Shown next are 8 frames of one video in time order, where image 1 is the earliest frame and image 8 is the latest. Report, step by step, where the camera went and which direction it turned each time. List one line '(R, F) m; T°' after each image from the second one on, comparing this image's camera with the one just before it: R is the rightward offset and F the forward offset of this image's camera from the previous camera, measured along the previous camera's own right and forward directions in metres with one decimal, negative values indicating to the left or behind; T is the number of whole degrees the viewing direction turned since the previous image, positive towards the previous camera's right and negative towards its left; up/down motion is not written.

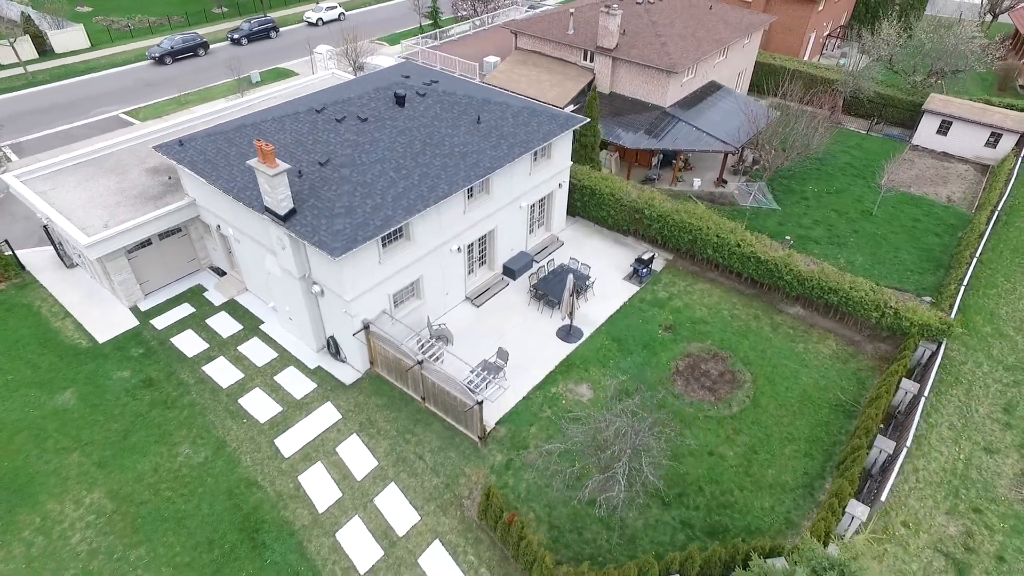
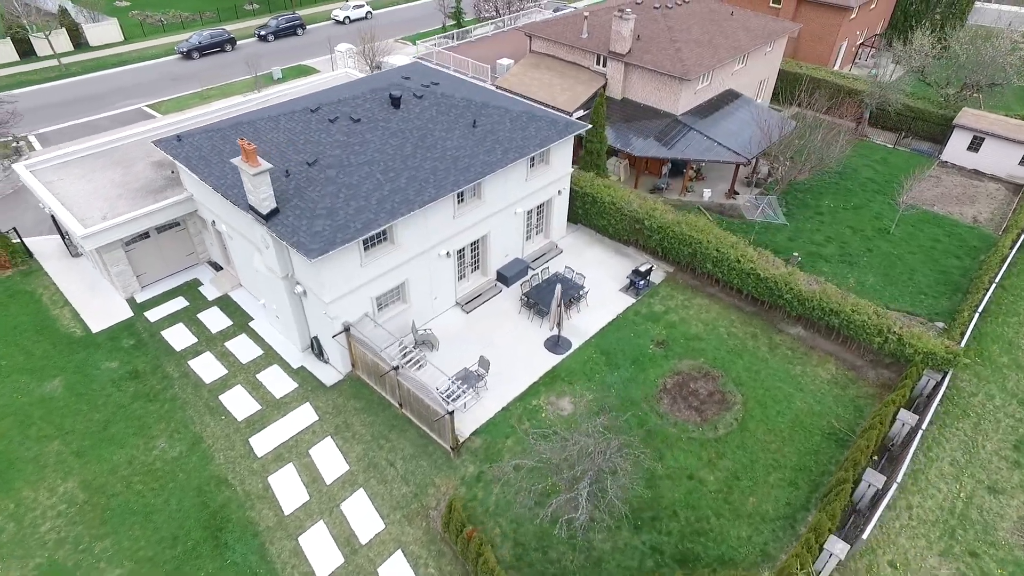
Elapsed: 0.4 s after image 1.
(+1.4, +0.4) m; -3°
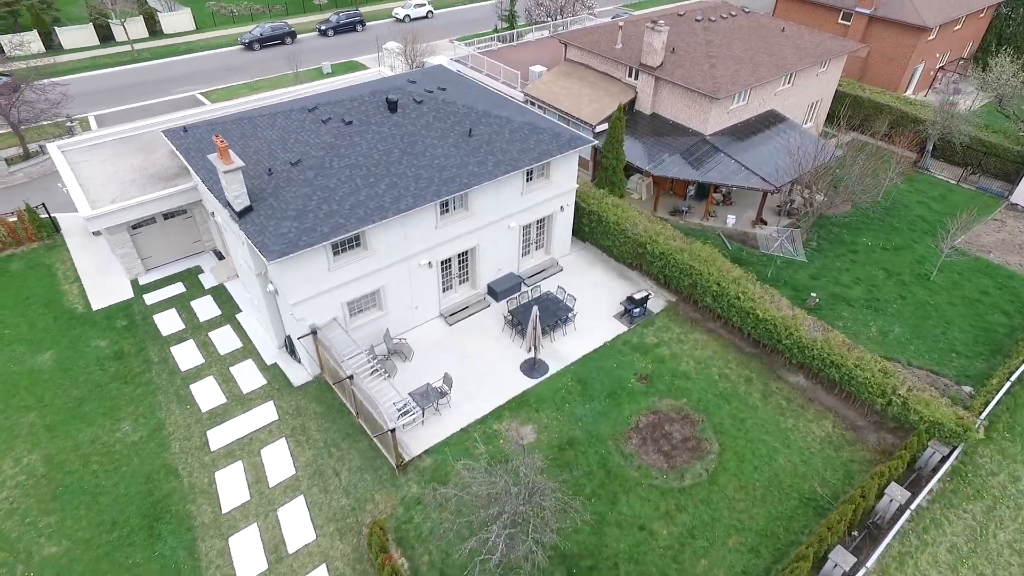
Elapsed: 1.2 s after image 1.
(+2.7, +0.8) m; -6°
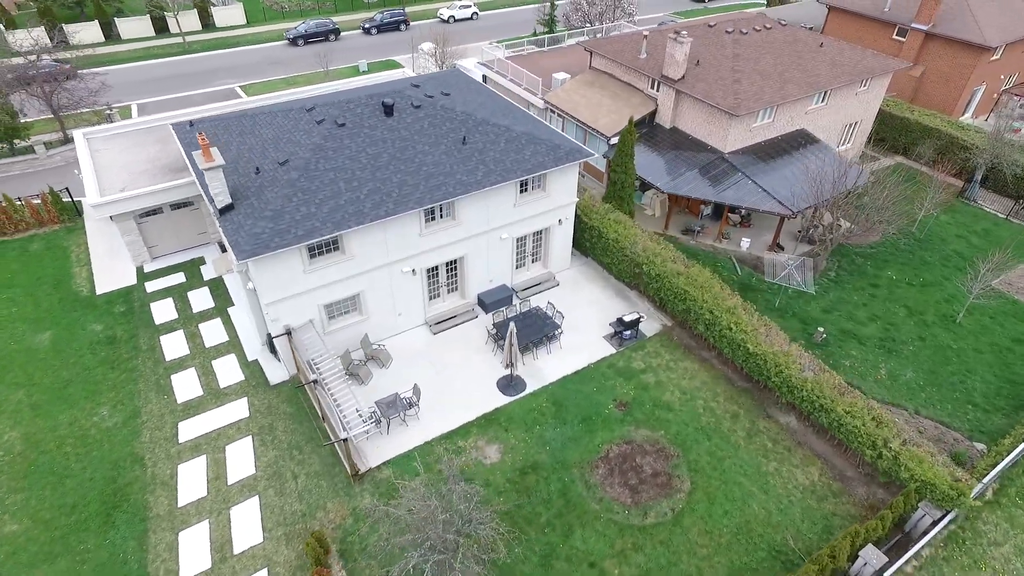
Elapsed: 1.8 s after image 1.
(+2.1, +0.6) m; -5°
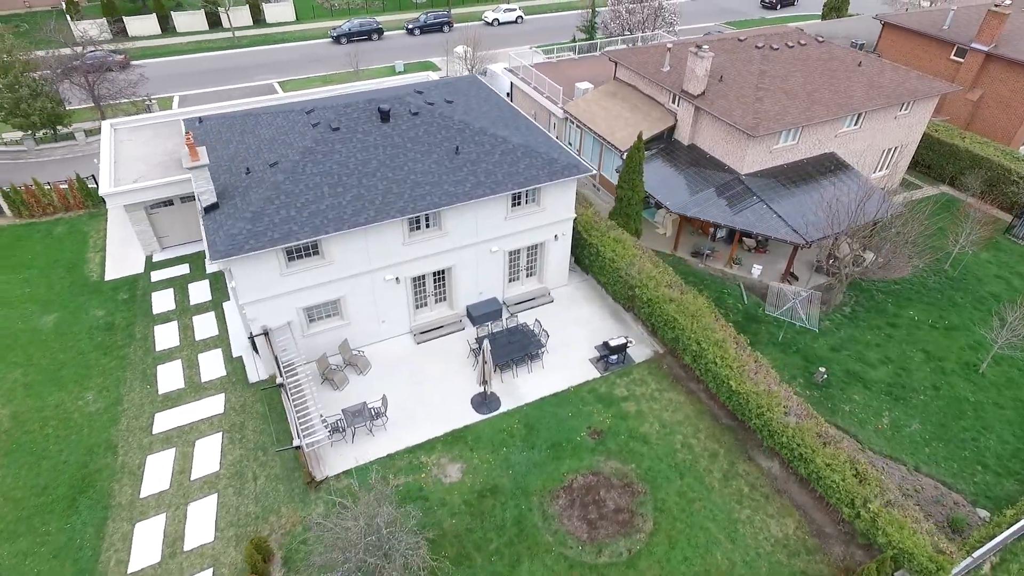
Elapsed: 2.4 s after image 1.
(+2.1, +0.5) m; -5°
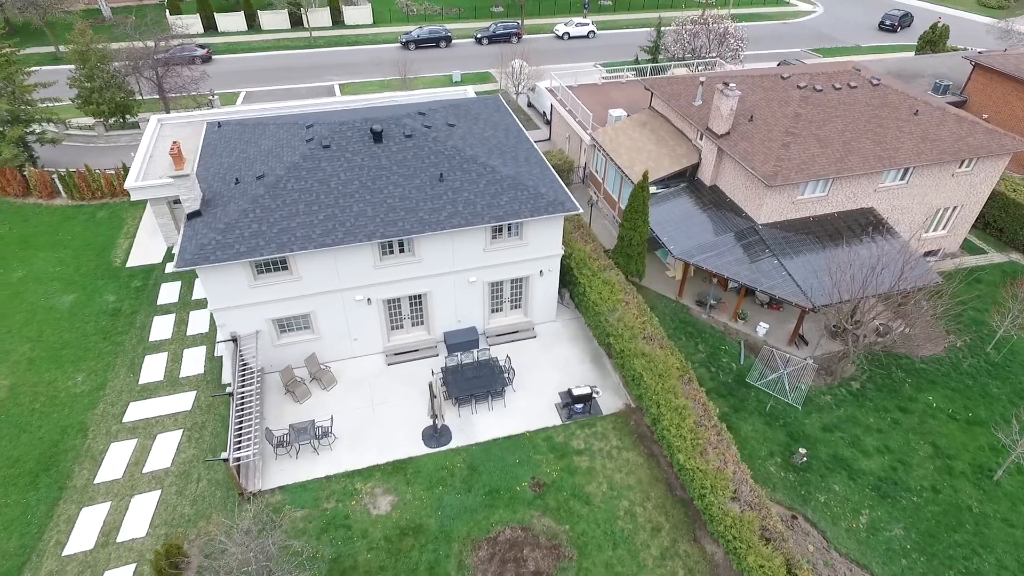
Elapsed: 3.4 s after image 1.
(+3.3, +0.7) m; -8°
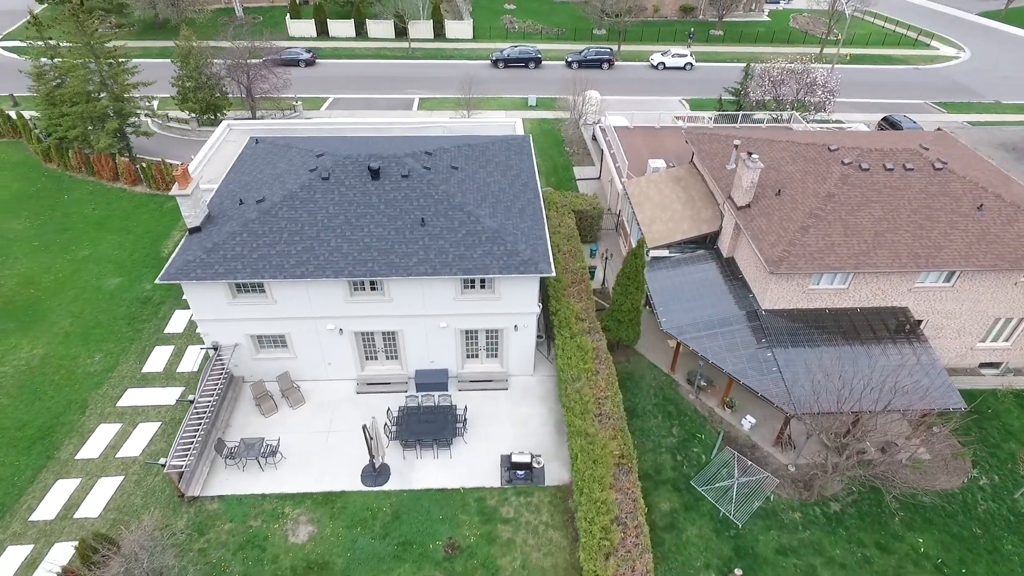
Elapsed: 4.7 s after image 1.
(+4.2, +0.6) m; -10°
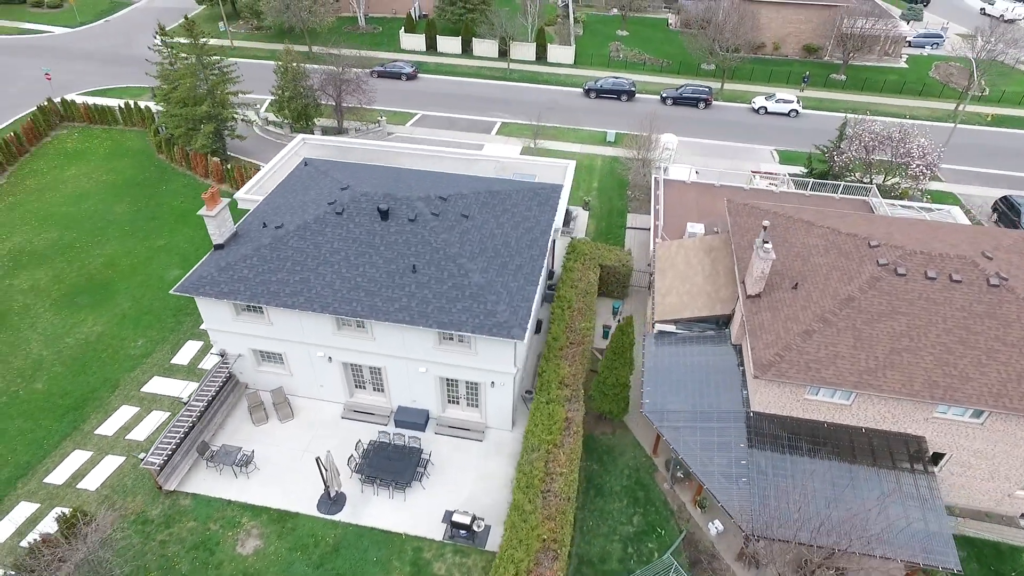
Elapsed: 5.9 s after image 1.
(+4.0, +0.3) m; -11°
